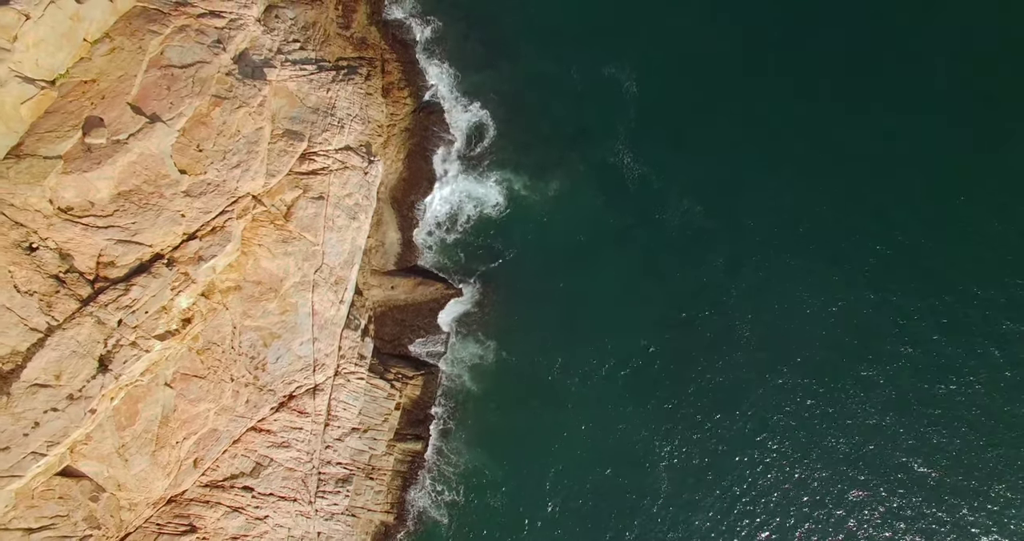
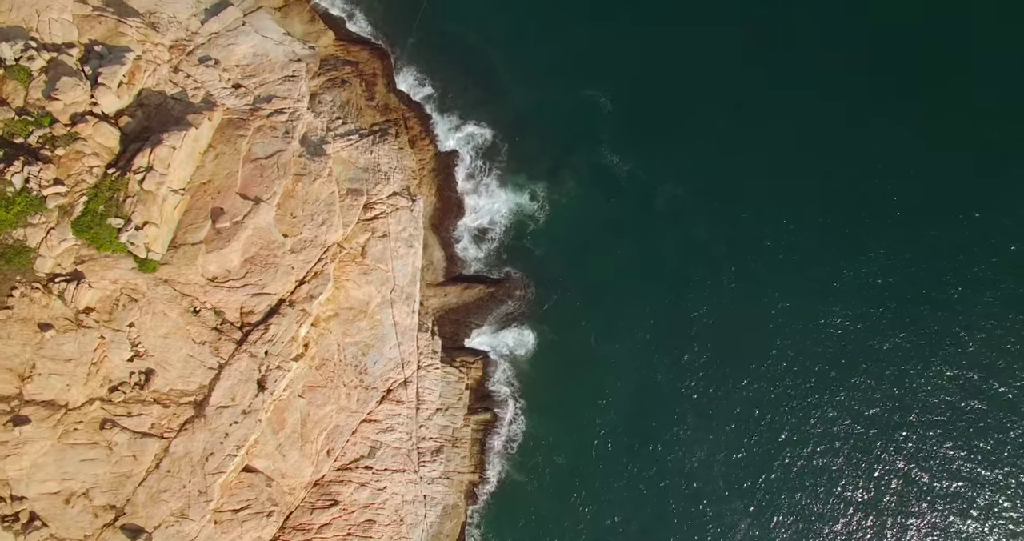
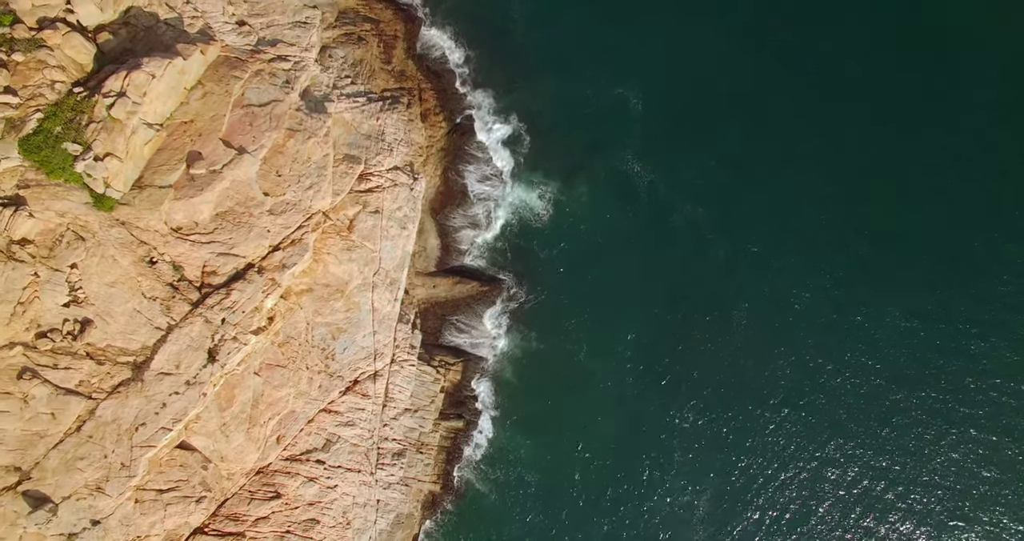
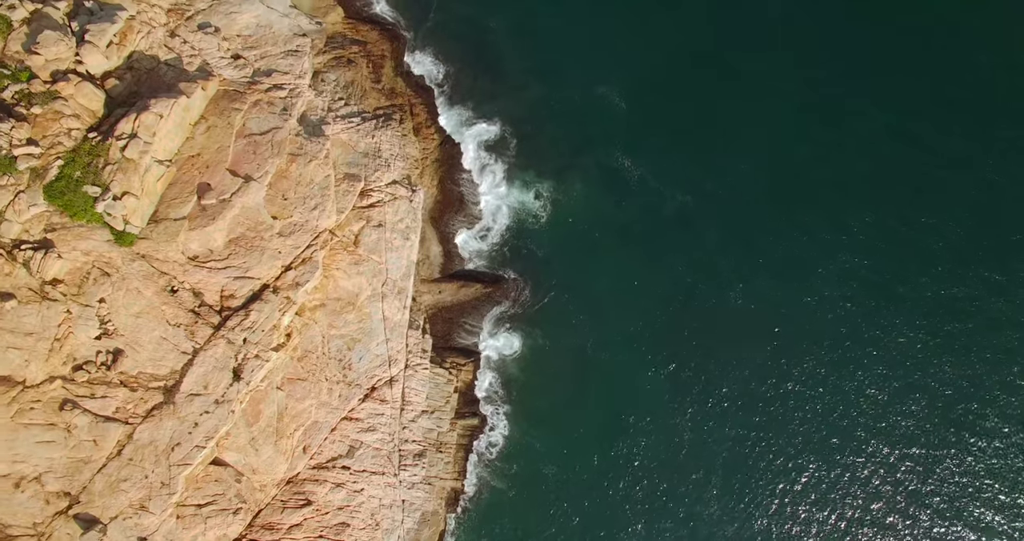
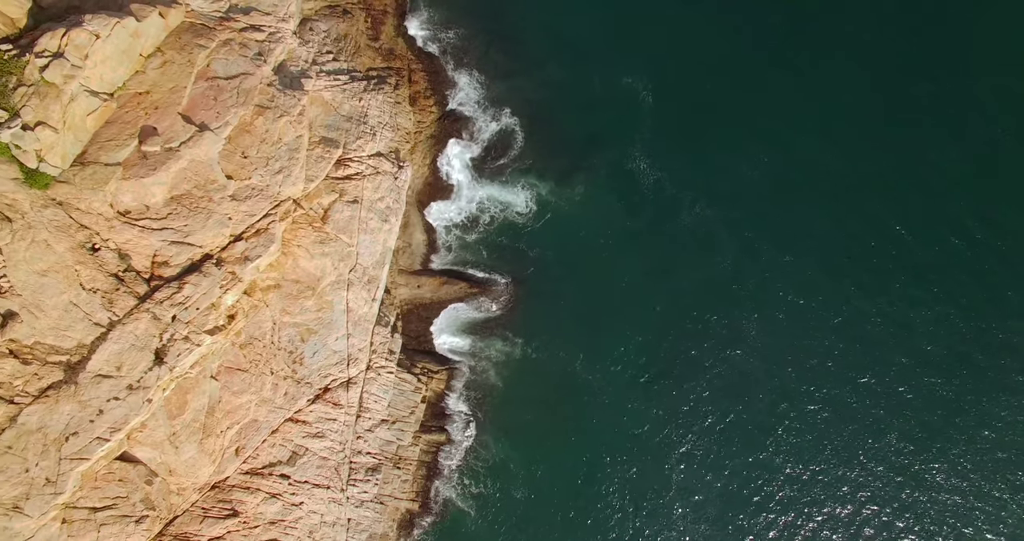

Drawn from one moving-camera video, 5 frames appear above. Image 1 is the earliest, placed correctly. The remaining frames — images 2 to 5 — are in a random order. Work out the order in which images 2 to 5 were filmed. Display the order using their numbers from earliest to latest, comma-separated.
5, 3, 4, 2
